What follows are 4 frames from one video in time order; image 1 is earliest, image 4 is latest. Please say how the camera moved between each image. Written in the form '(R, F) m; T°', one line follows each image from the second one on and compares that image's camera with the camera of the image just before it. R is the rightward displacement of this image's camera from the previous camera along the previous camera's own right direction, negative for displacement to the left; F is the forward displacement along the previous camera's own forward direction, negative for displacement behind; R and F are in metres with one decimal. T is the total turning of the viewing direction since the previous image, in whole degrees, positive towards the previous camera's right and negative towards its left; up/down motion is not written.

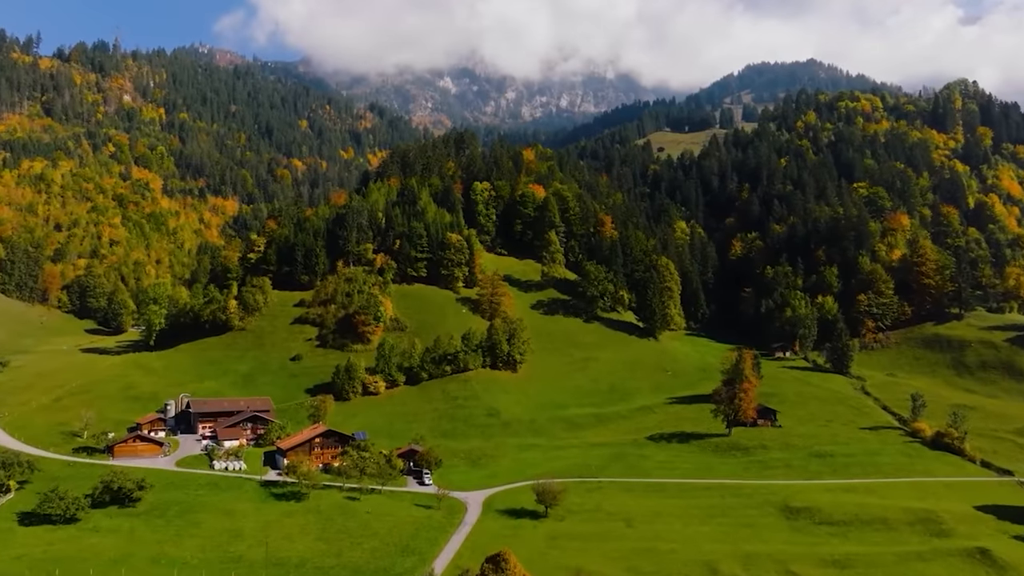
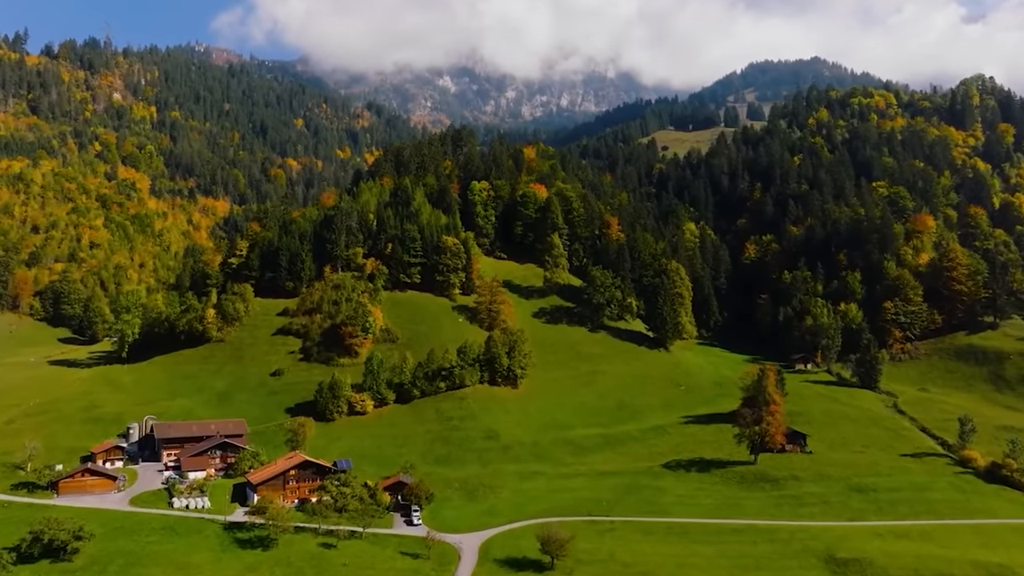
(0.0, +11.3) m; 0°
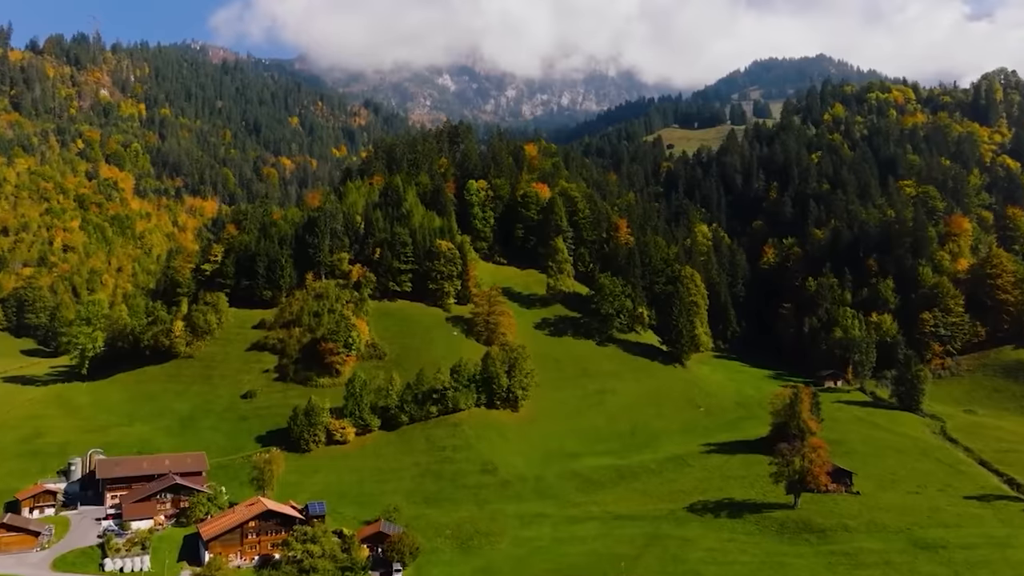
(0.0, +13.7) m; 0°
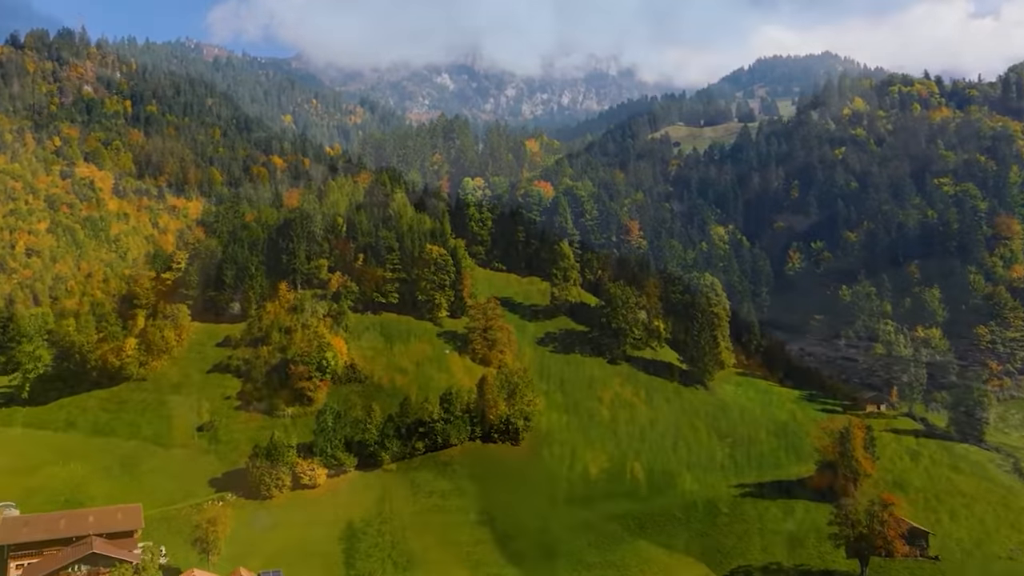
(0.0, +16.0) m; 0°
